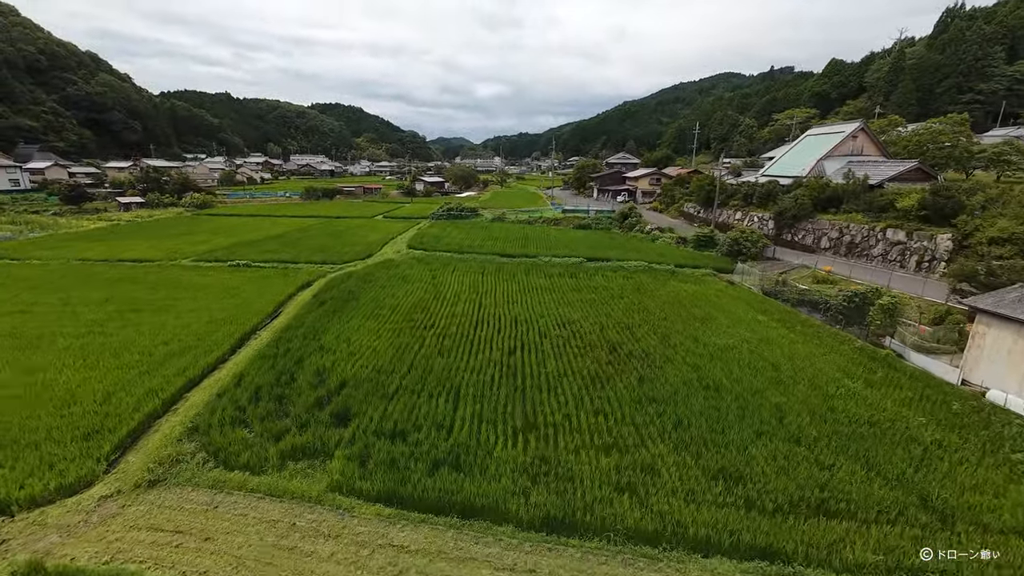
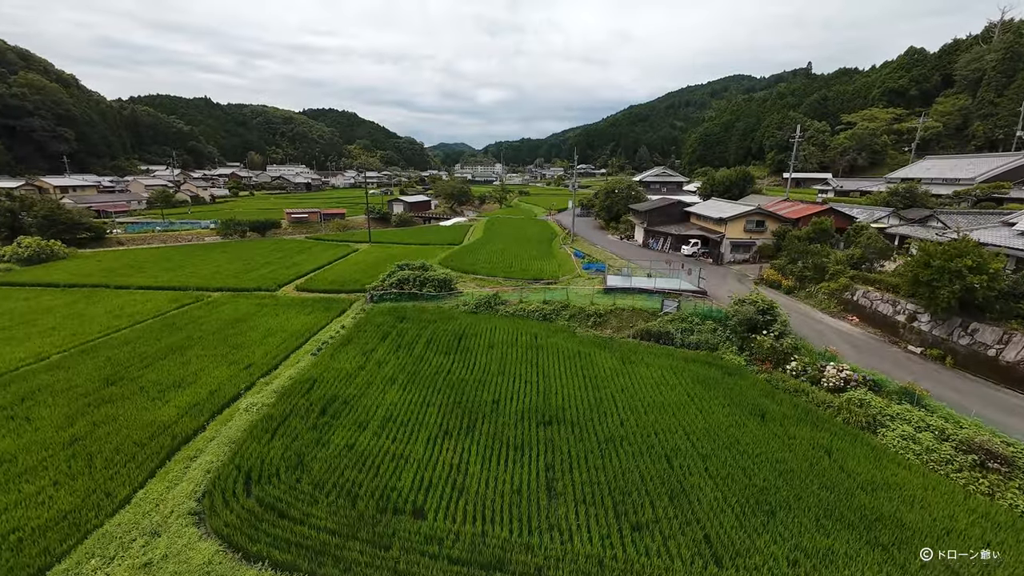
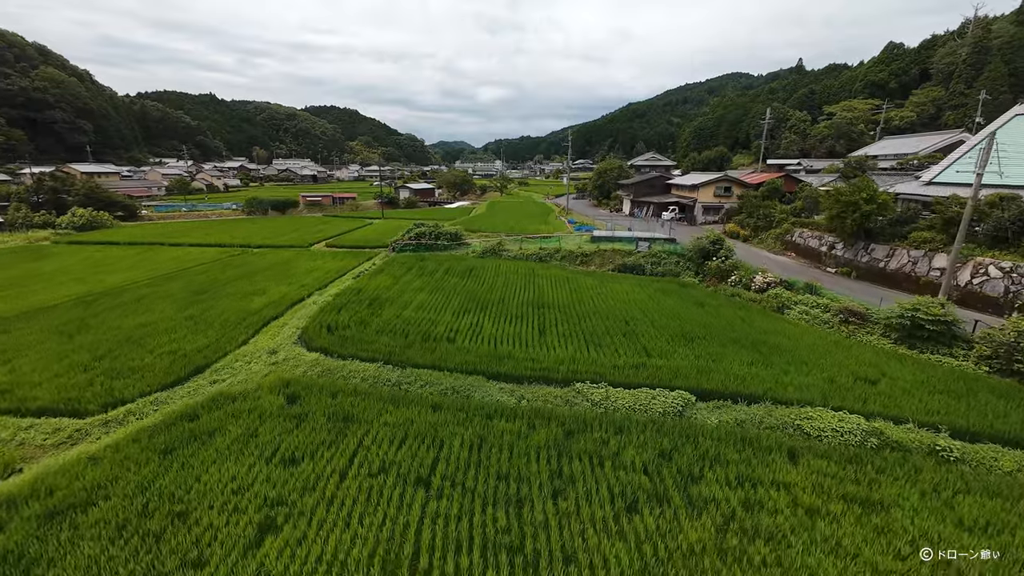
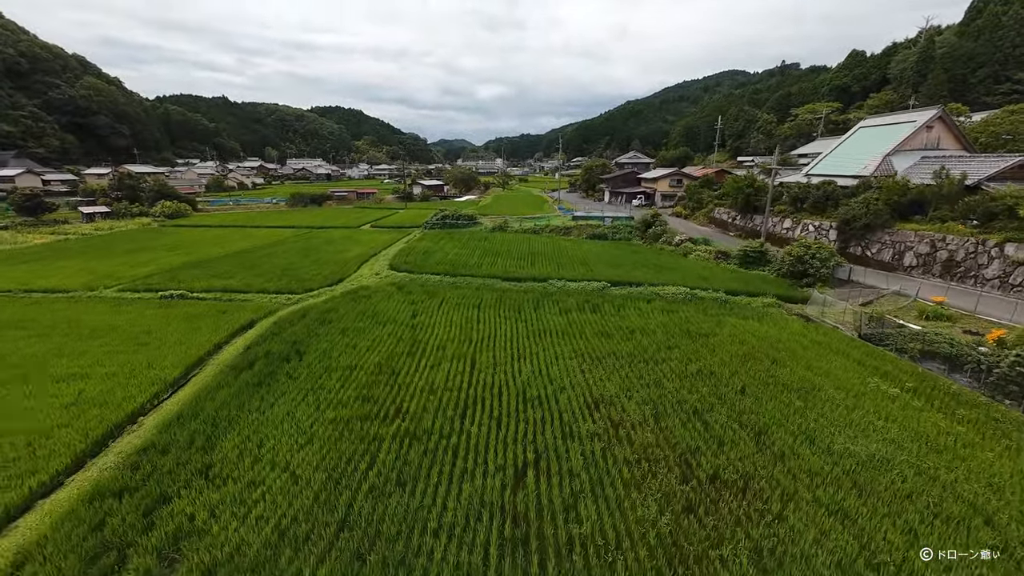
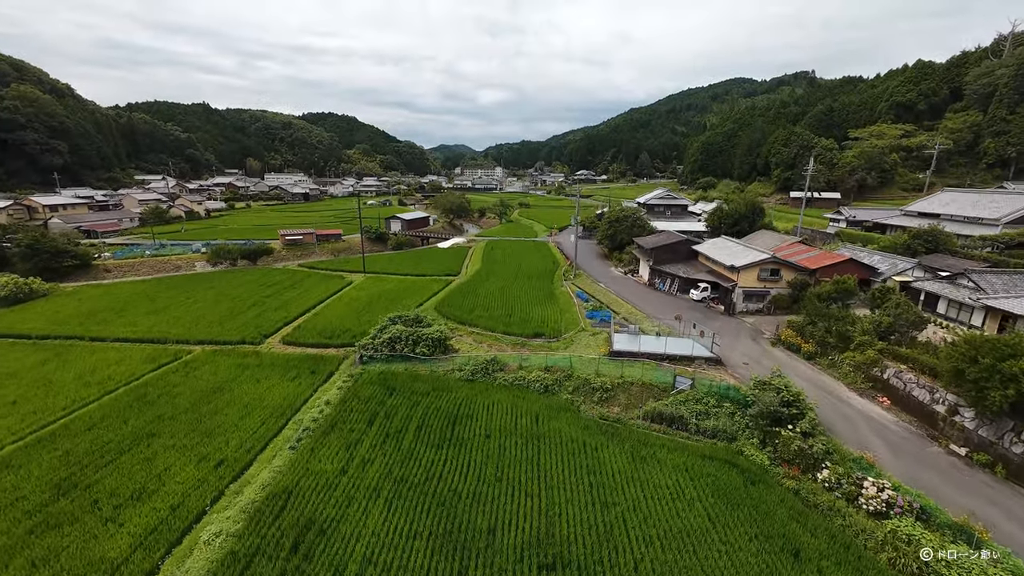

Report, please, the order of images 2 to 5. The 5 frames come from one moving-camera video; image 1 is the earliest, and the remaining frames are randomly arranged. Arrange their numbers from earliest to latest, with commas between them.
4, 3, 2, 5
